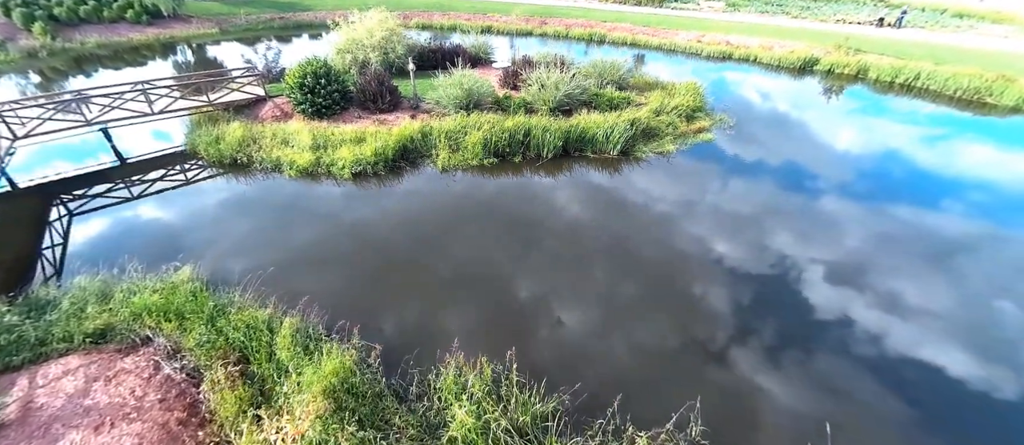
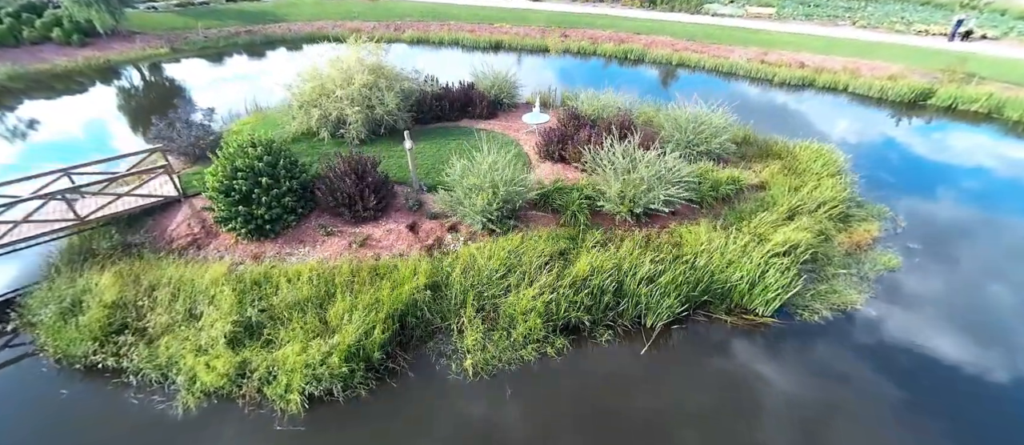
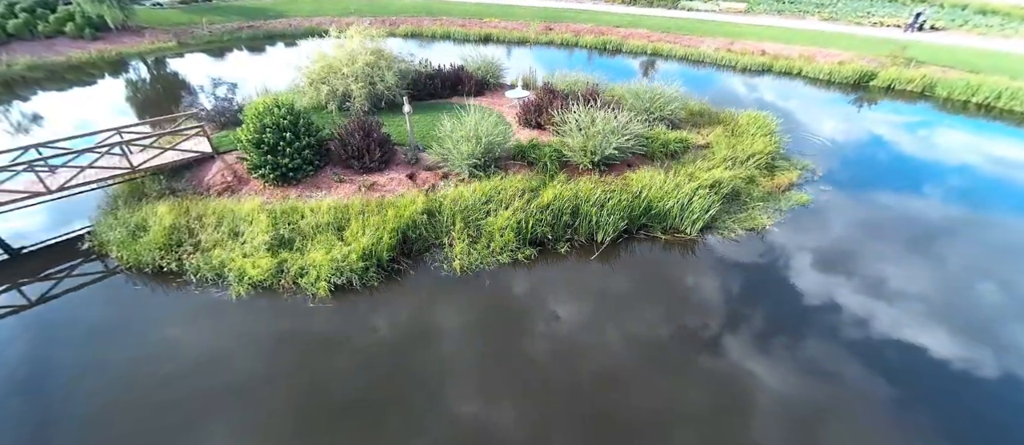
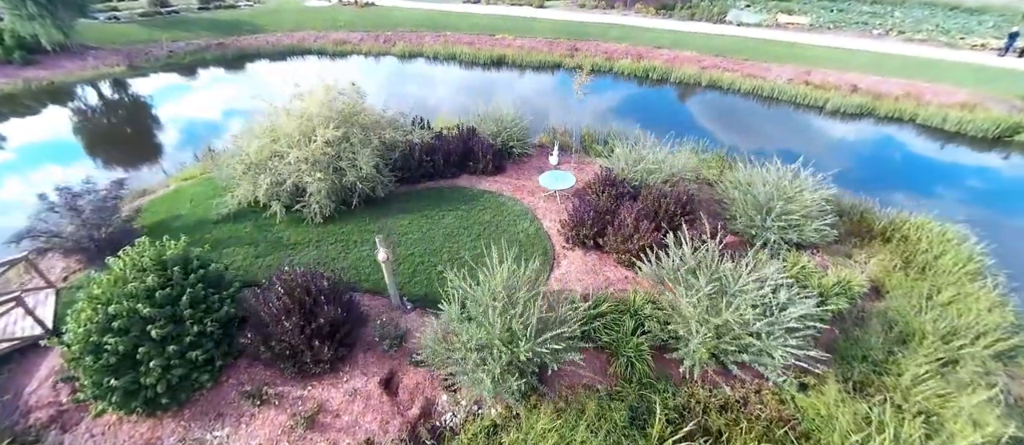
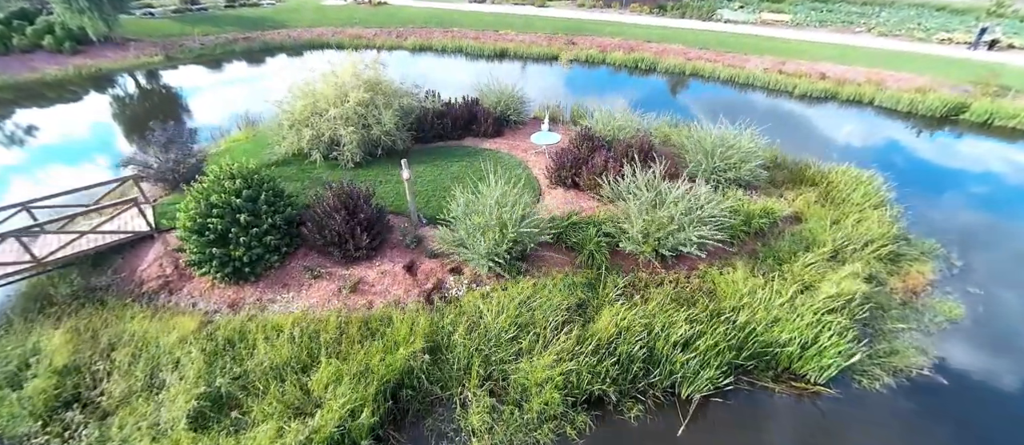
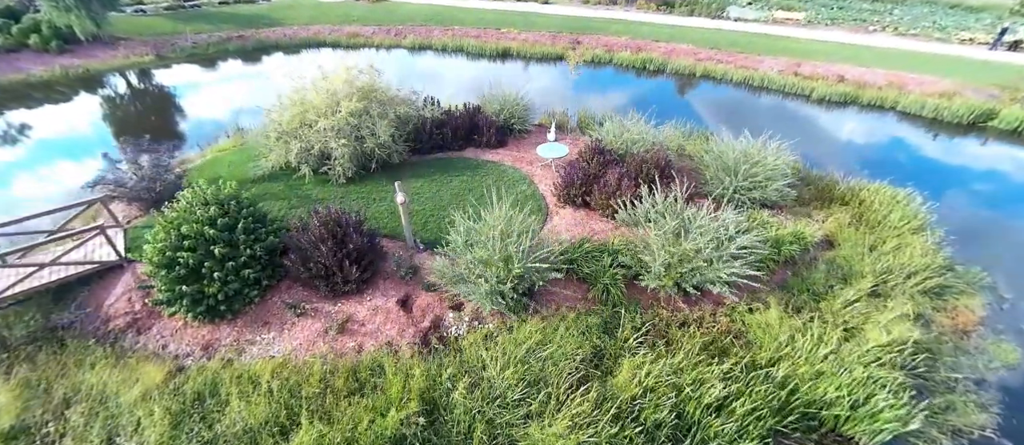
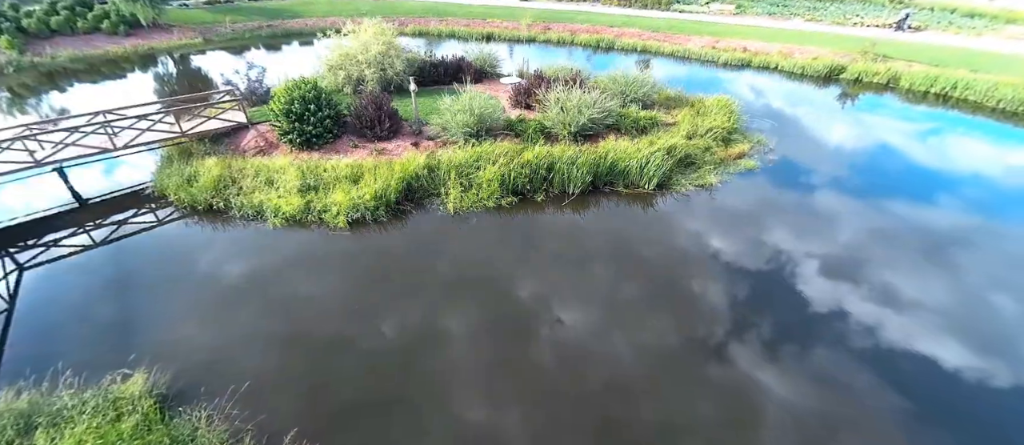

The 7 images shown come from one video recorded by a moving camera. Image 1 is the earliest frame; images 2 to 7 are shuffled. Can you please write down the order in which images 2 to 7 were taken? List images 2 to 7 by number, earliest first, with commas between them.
7, 3, 2, 5, 6, 4
